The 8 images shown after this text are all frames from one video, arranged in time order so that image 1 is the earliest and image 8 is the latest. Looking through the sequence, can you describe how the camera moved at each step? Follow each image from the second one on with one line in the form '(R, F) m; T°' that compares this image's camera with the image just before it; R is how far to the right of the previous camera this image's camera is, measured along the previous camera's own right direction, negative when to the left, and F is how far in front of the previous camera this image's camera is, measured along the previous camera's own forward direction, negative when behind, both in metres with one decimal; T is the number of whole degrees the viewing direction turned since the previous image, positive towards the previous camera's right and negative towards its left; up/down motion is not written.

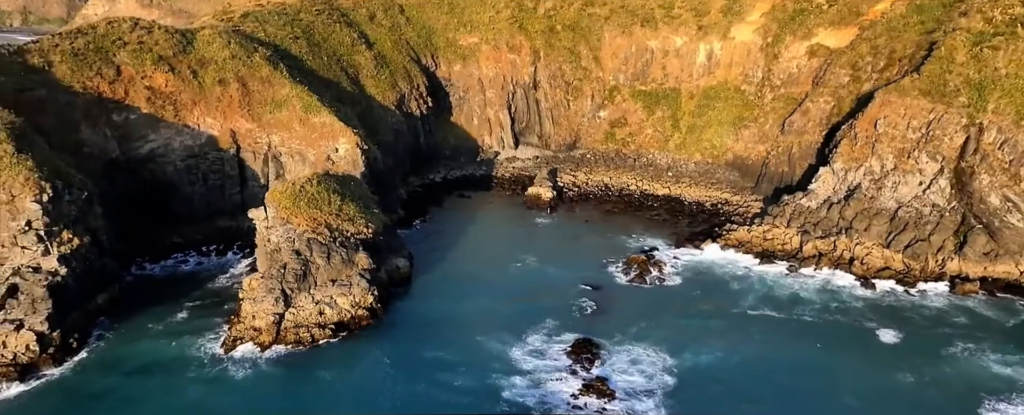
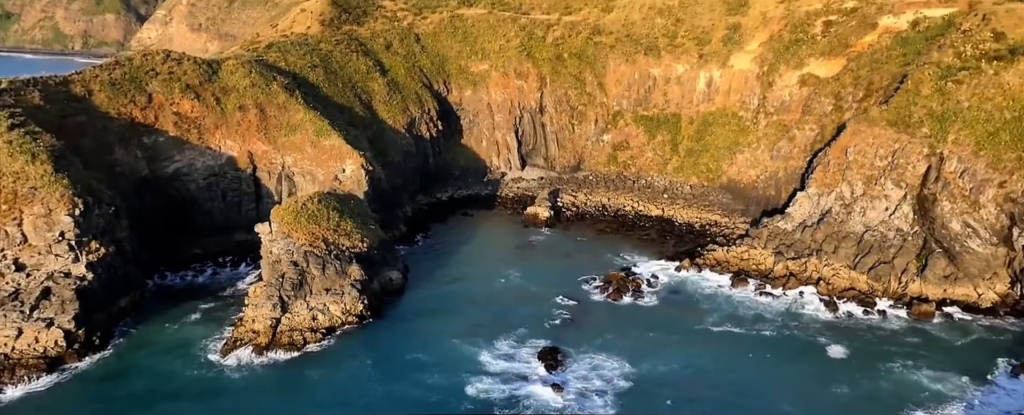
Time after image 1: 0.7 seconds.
(+3.2, -3.4) m; -3°
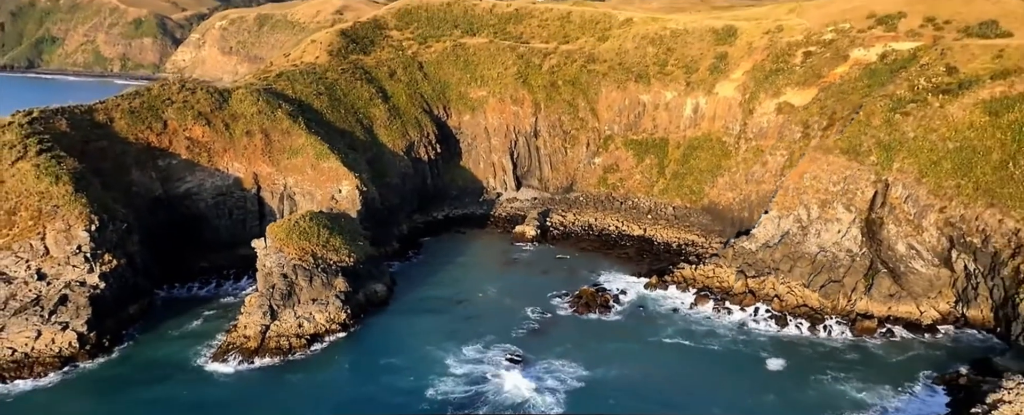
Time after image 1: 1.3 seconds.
(+3.5, -3.8) m; -2°
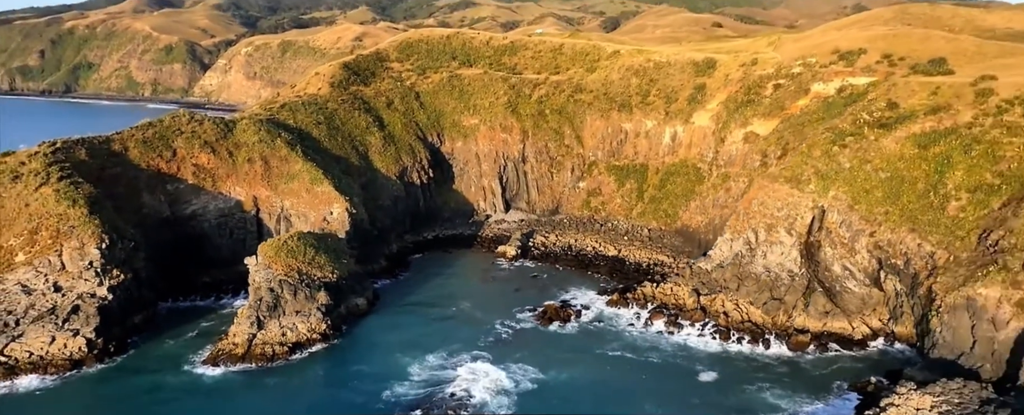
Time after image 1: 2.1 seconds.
(+4.1, -4.6) m; -2°
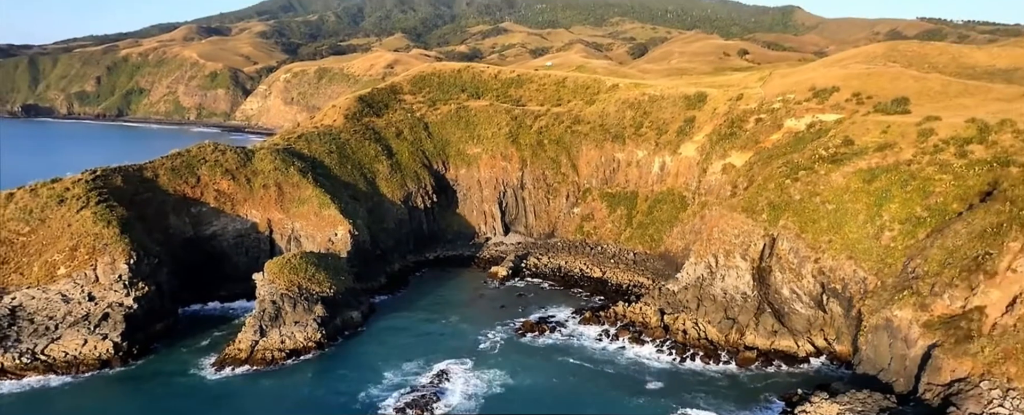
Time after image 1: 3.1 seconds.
(+4.5, -5.6) m; -3°
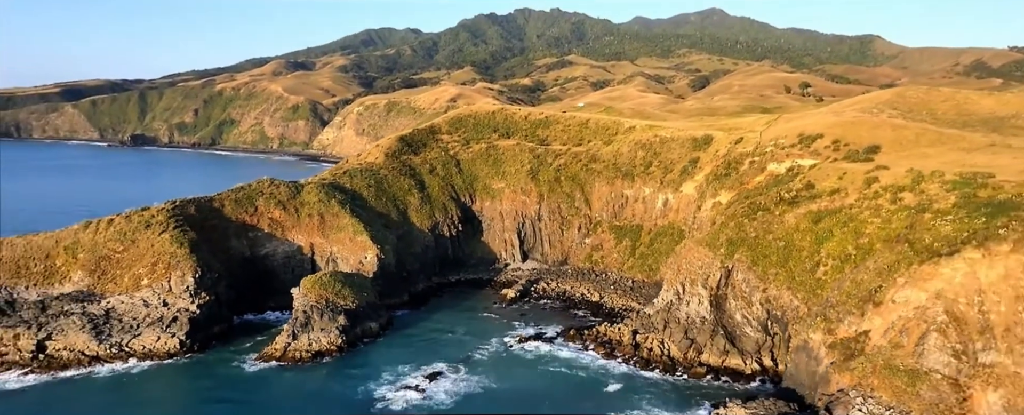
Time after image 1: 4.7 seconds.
(+7.3, -9.9) m; -6°
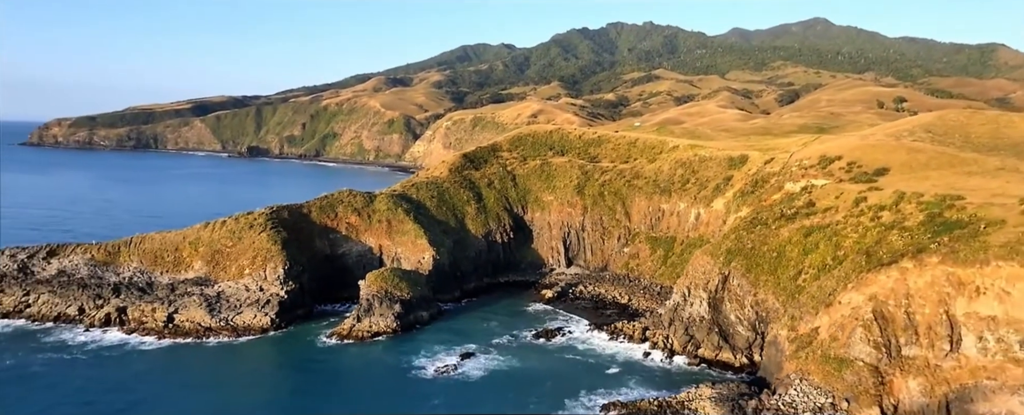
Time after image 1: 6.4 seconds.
(+6.8, -11.3) m; -7°
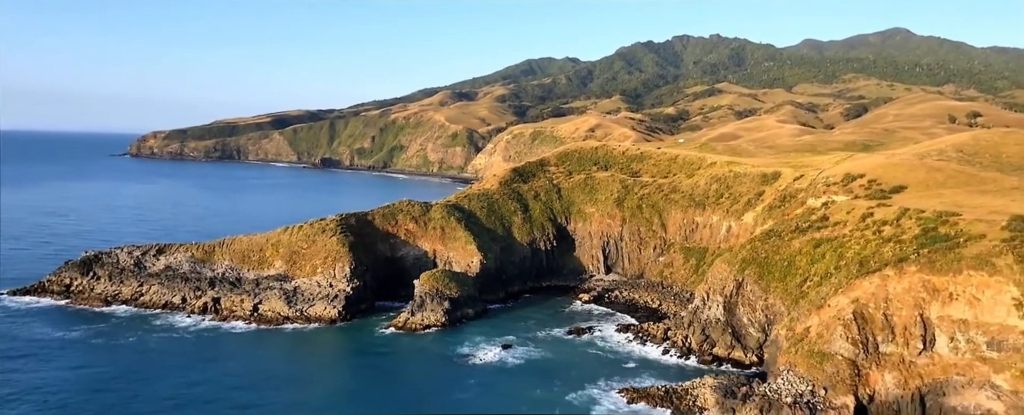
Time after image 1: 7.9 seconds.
(+3.3, -9.3) m; -5°
